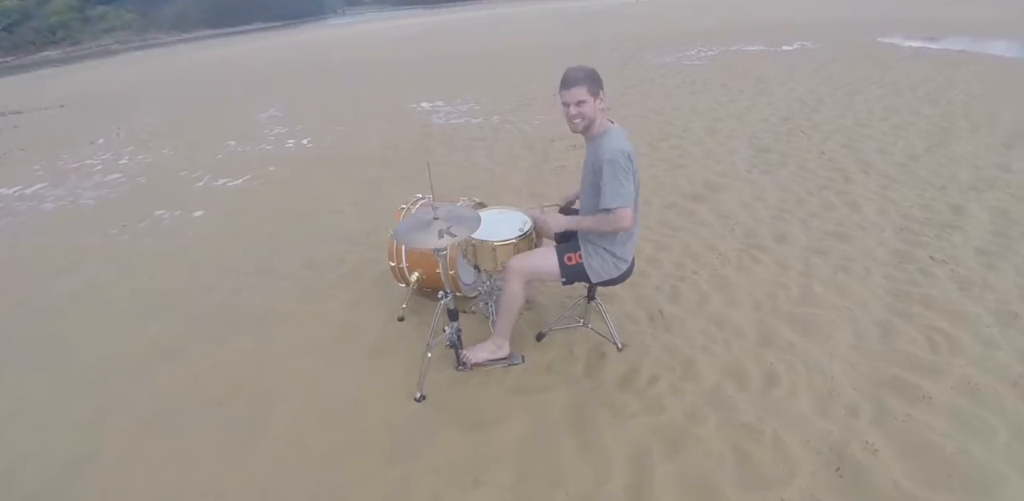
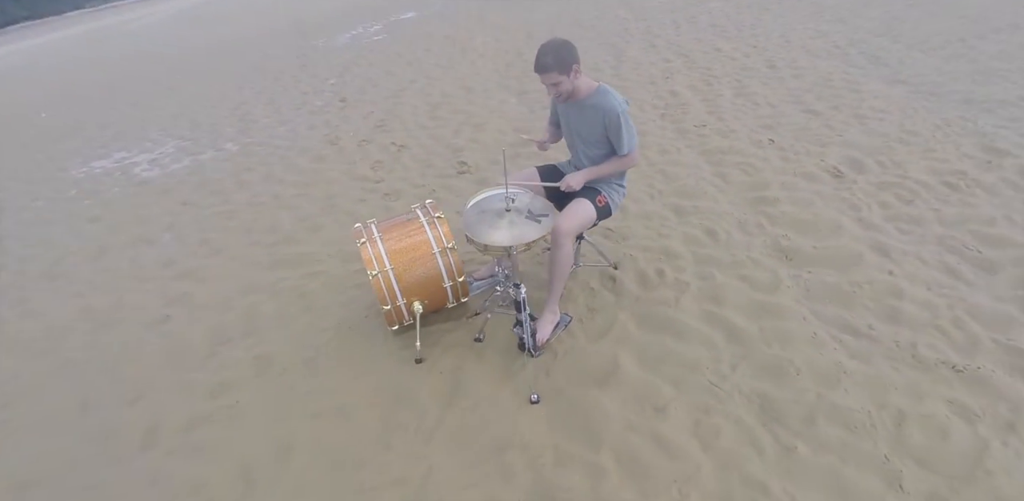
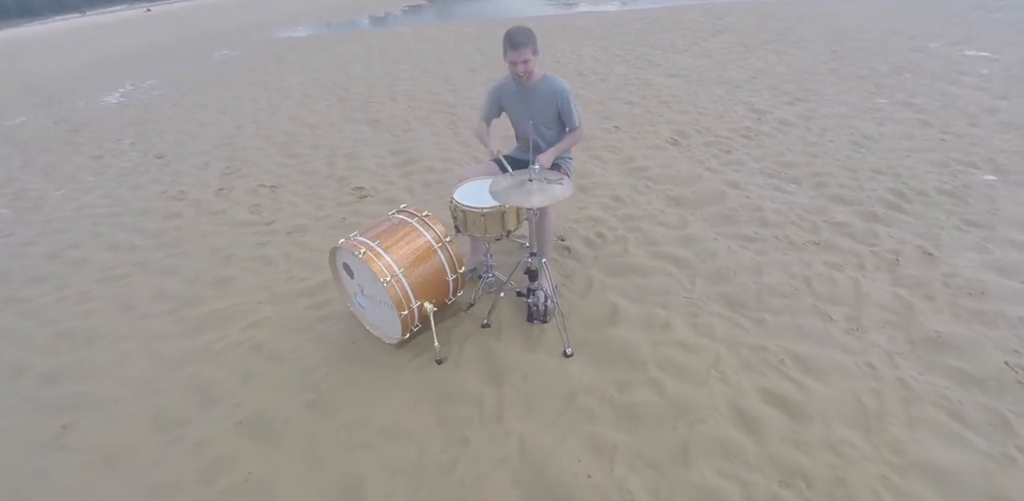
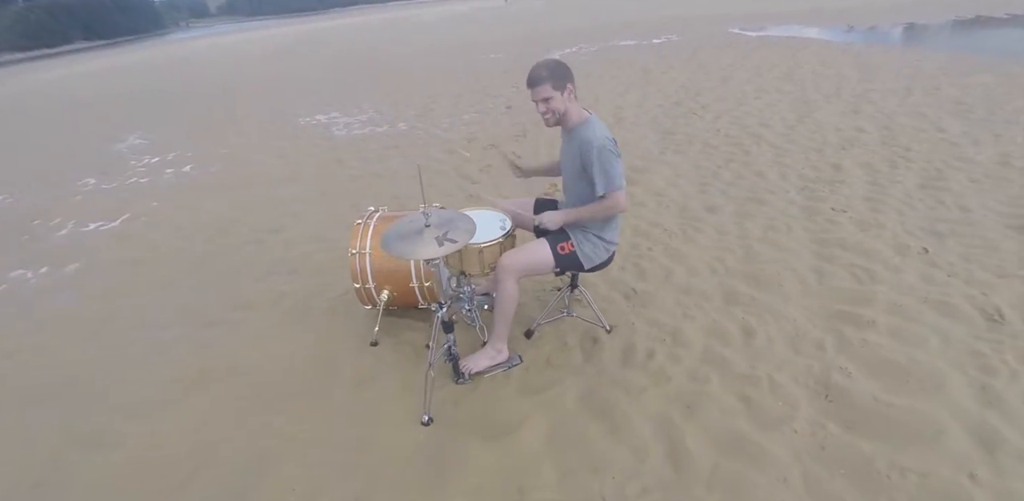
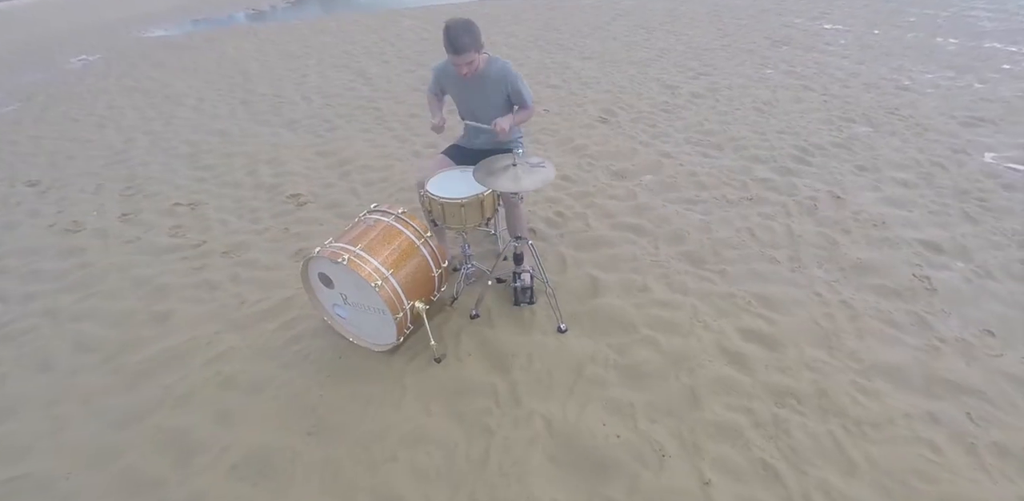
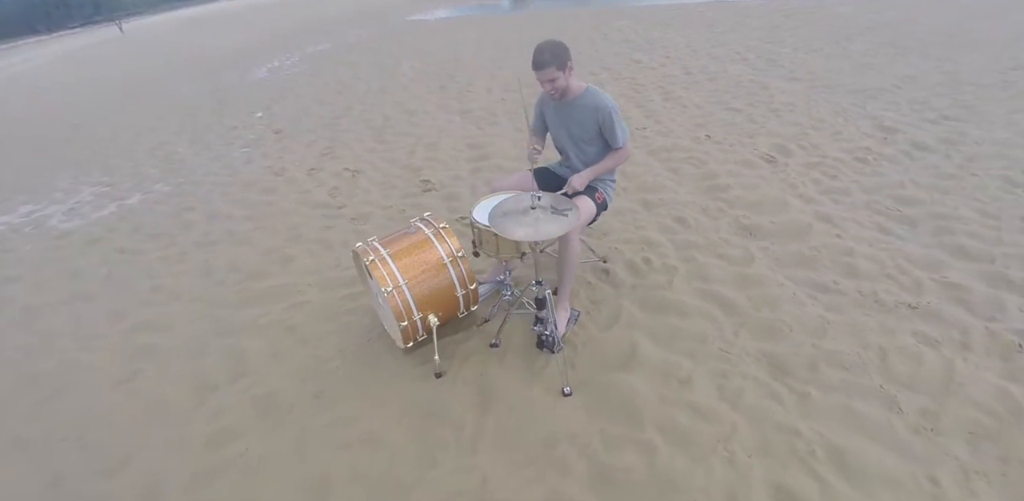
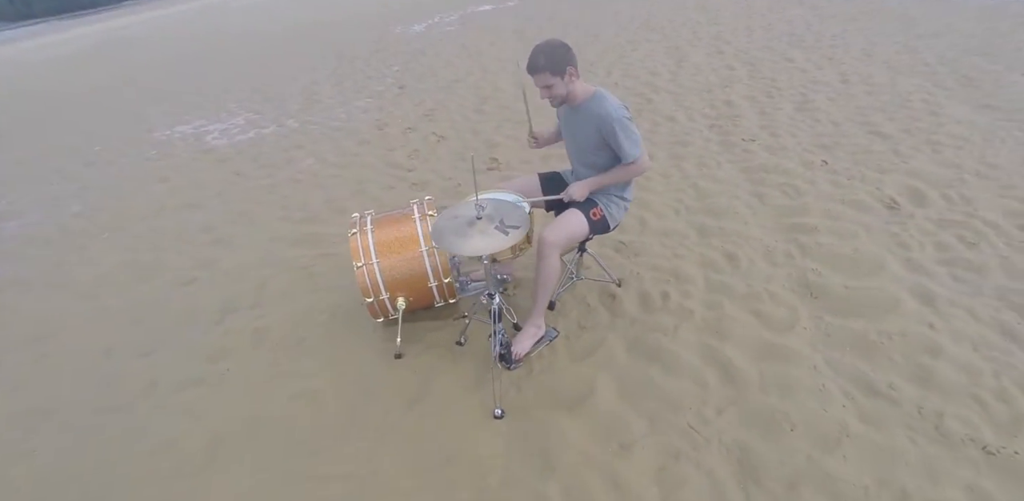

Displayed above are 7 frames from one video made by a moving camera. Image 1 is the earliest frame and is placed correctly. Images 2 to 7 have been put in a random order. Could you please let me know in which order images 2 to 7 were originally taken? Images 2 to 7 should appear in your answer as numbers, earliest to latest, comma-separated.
4, 7, 2, 6, 3, 5
